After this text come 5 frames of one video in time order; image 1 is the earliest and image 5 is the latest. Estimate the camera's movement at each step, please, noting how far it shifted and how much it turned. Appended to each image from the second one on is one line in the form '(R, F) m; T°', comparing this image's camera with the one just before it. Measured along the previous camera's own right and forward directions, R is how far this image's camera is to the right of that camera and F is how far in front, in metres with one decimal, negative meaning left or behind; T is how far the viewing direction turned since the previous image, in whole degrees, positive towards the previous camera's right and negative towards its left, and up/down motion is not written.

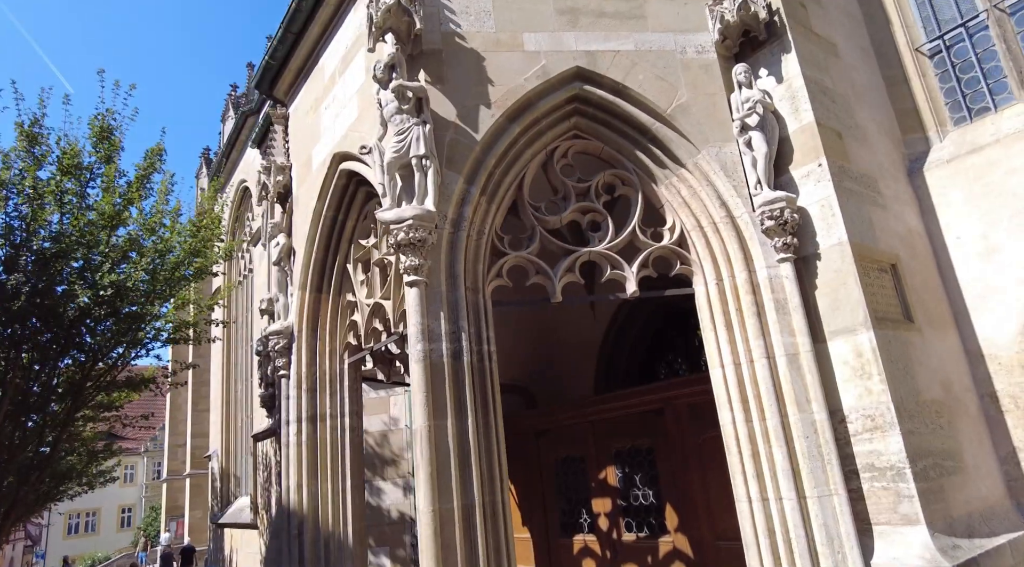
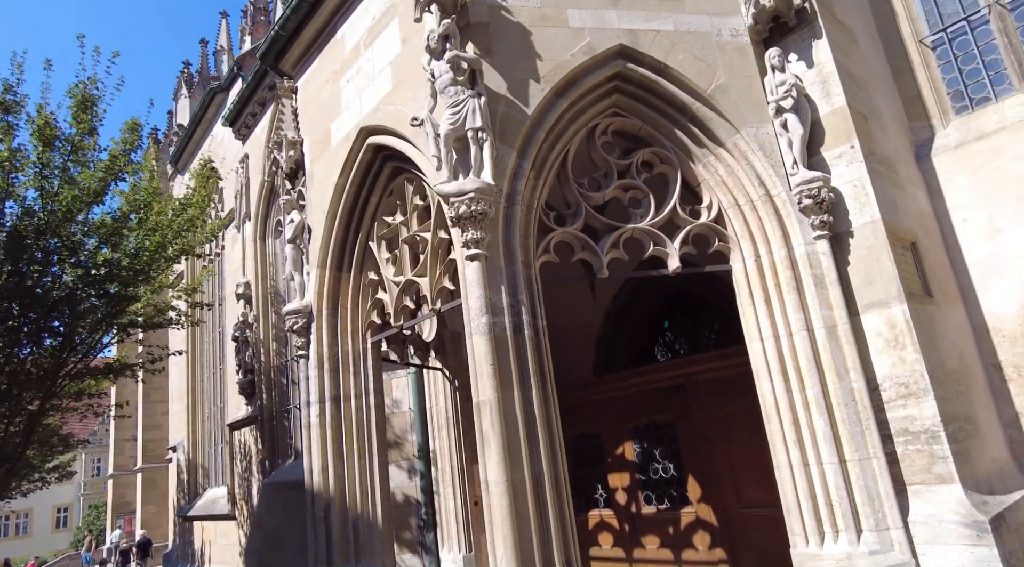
(-0.9, 0.0) m; +6°
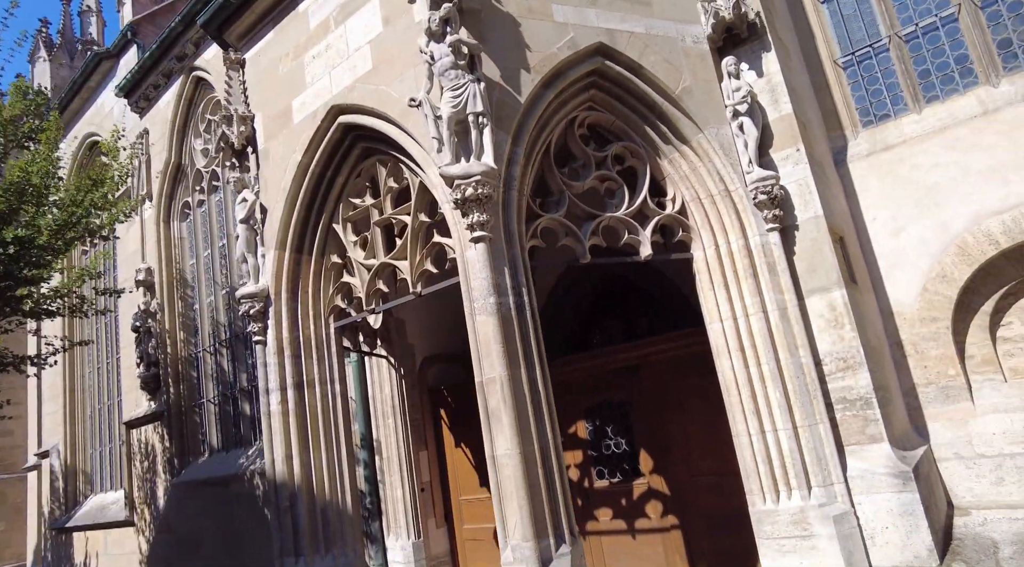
(-1.0, -0.1) m; +12°
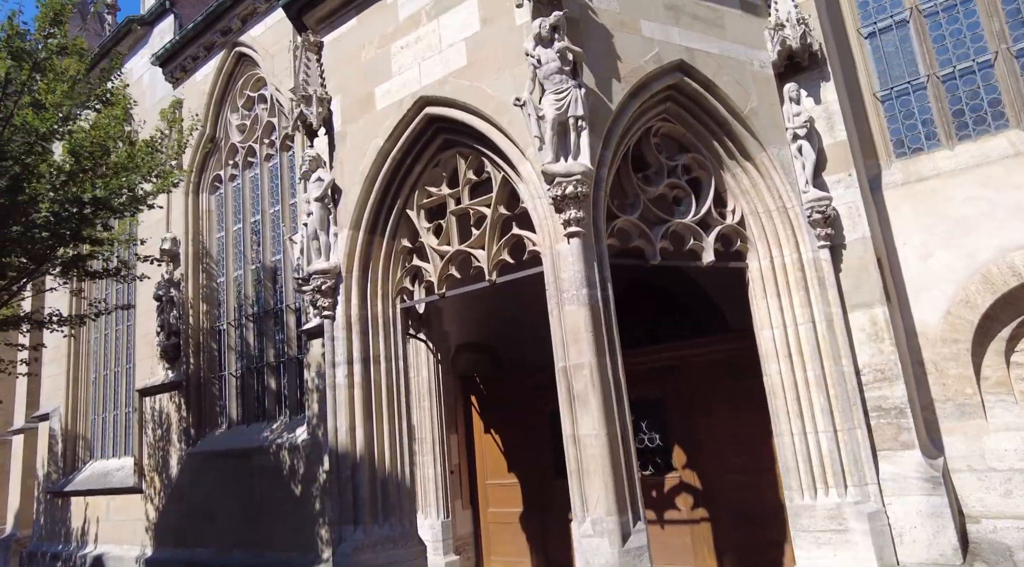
(-0.9, -0.3) m; +3°
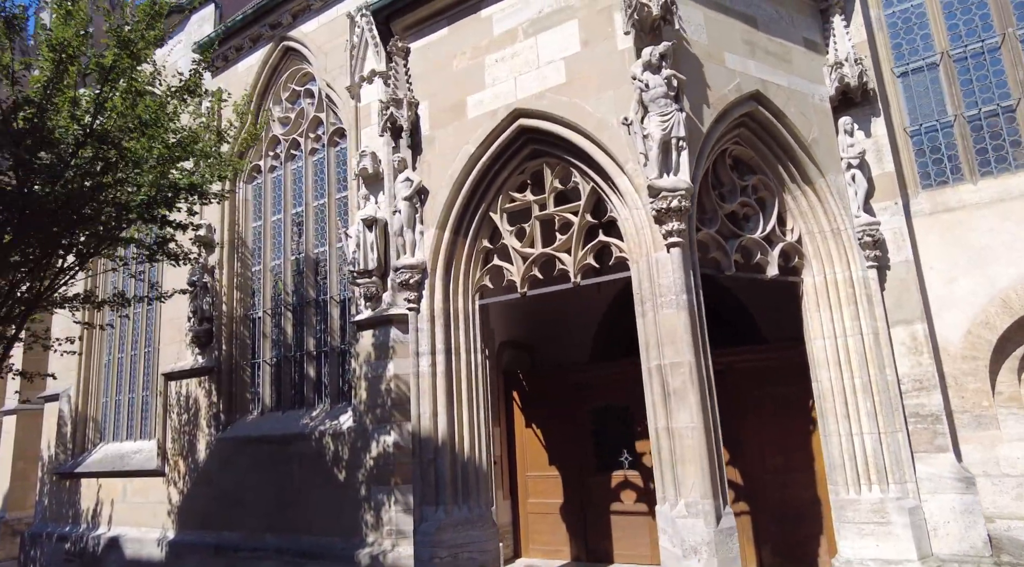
(-1.2, -0.4) m; +4°
